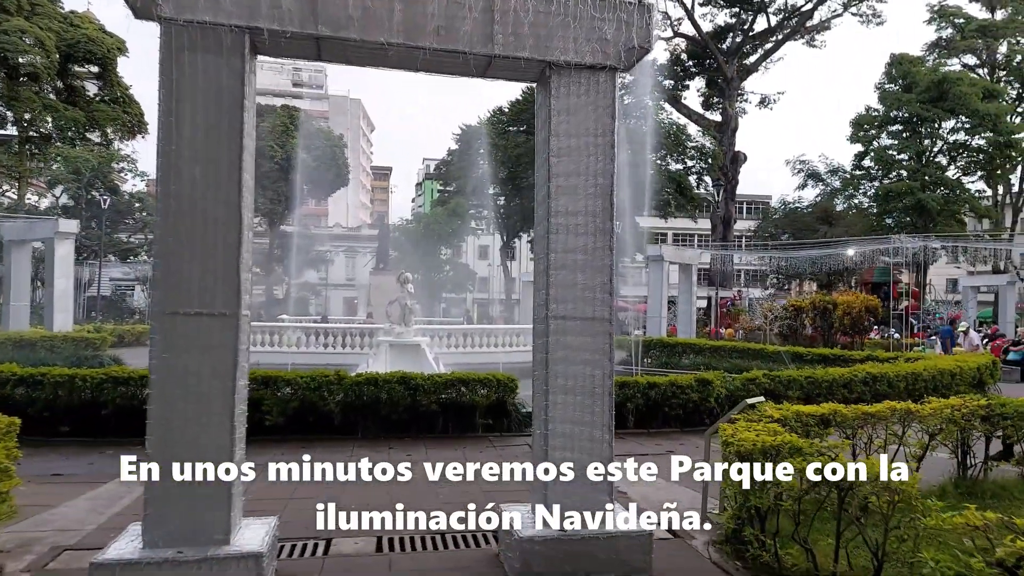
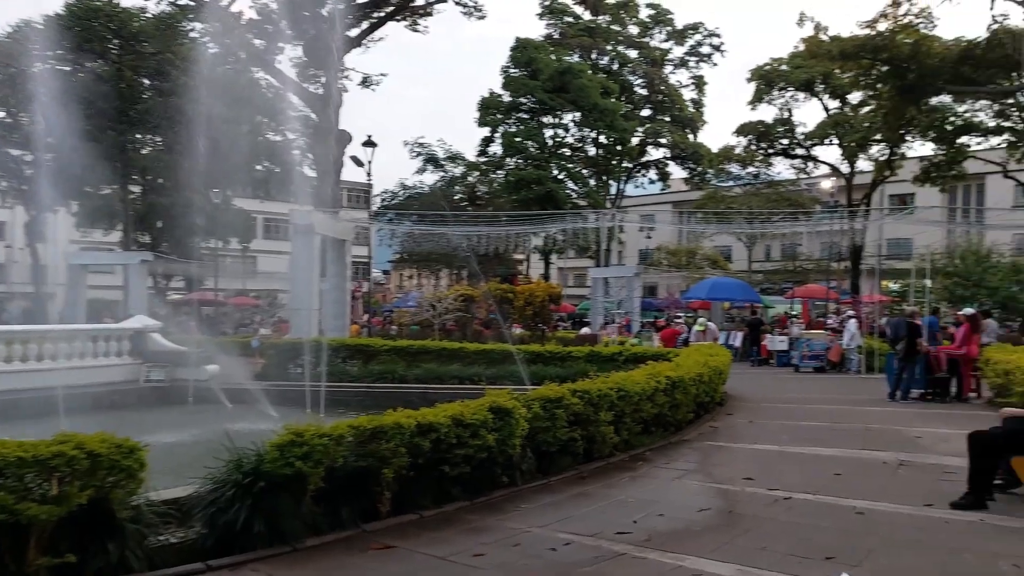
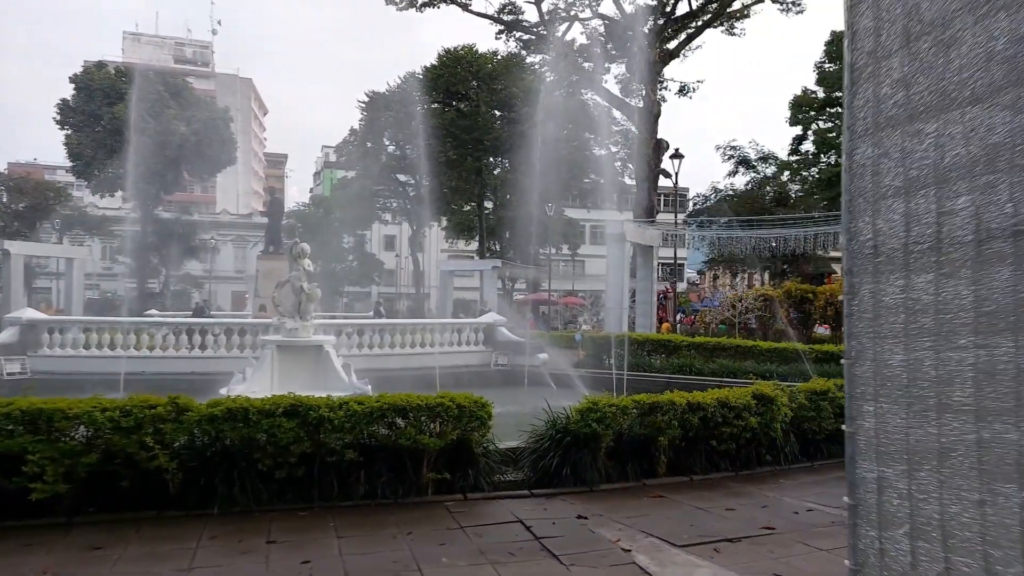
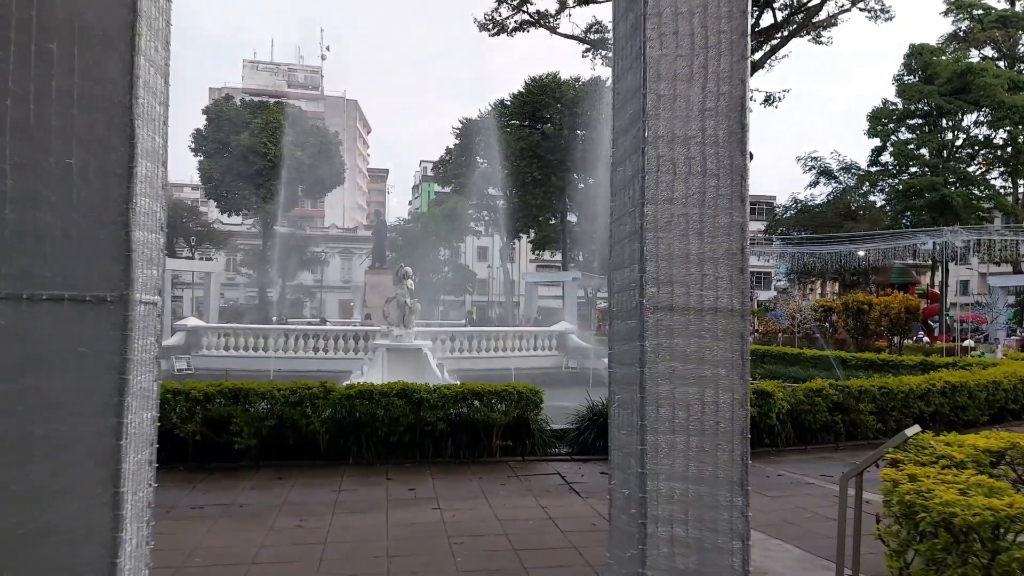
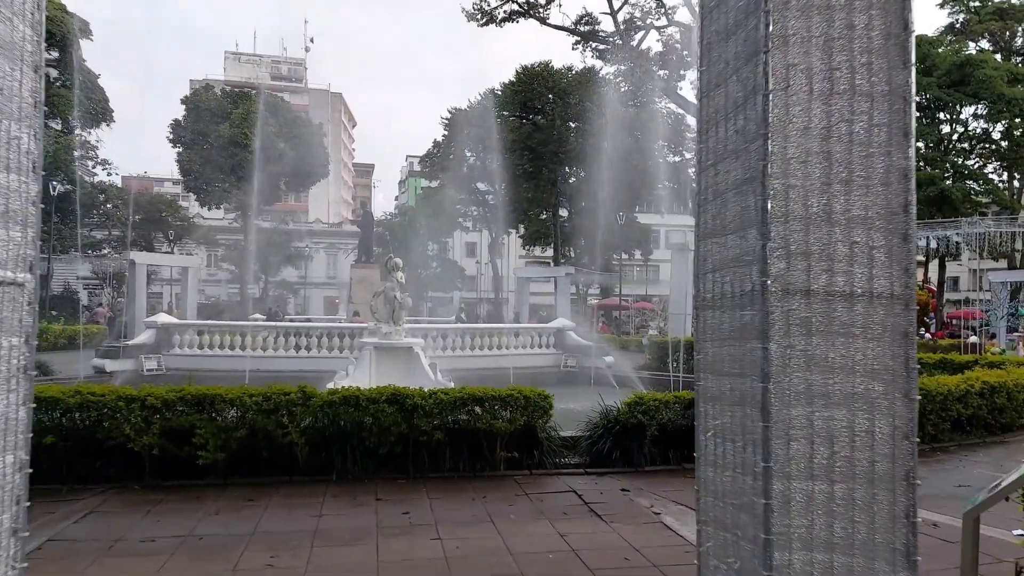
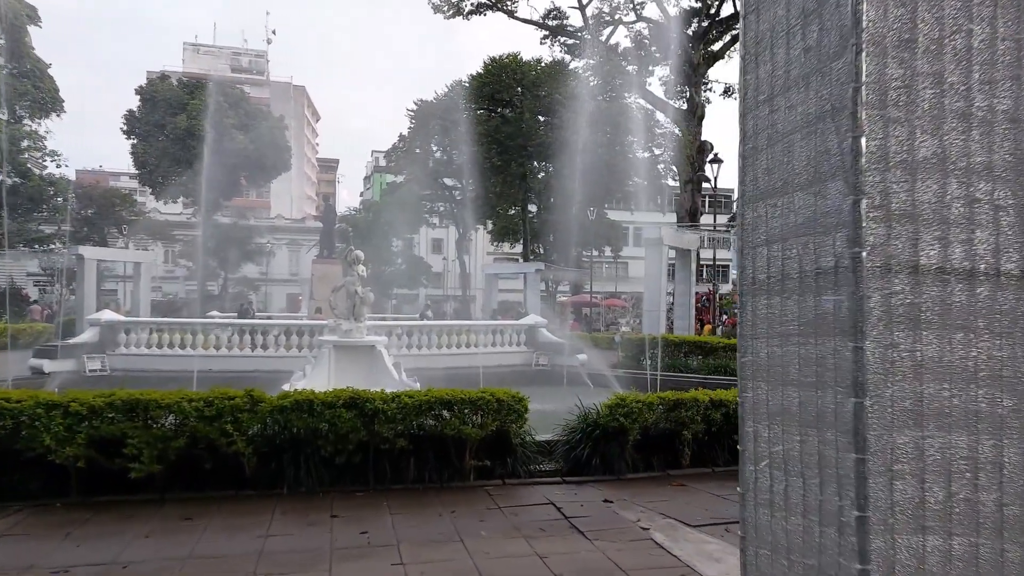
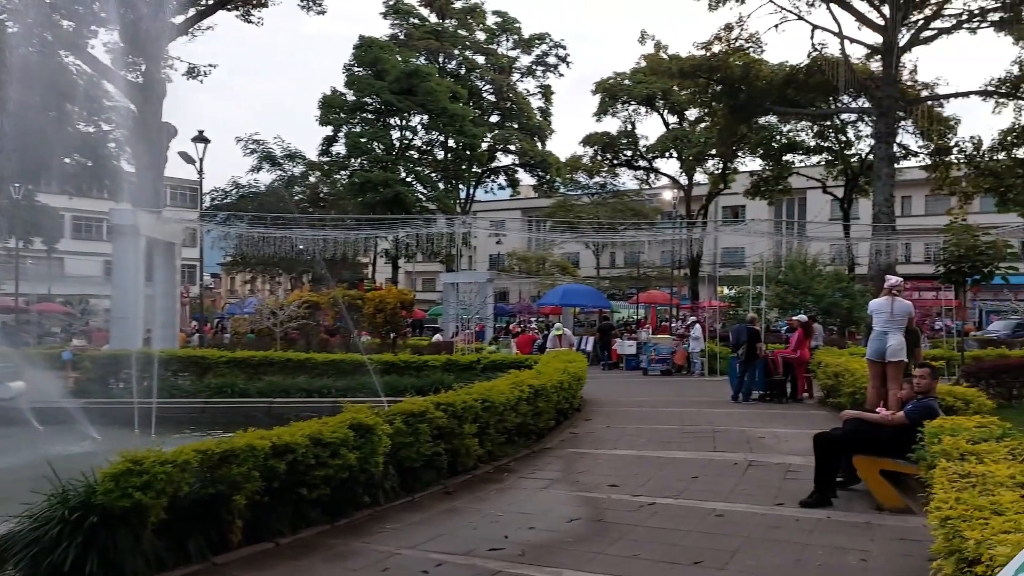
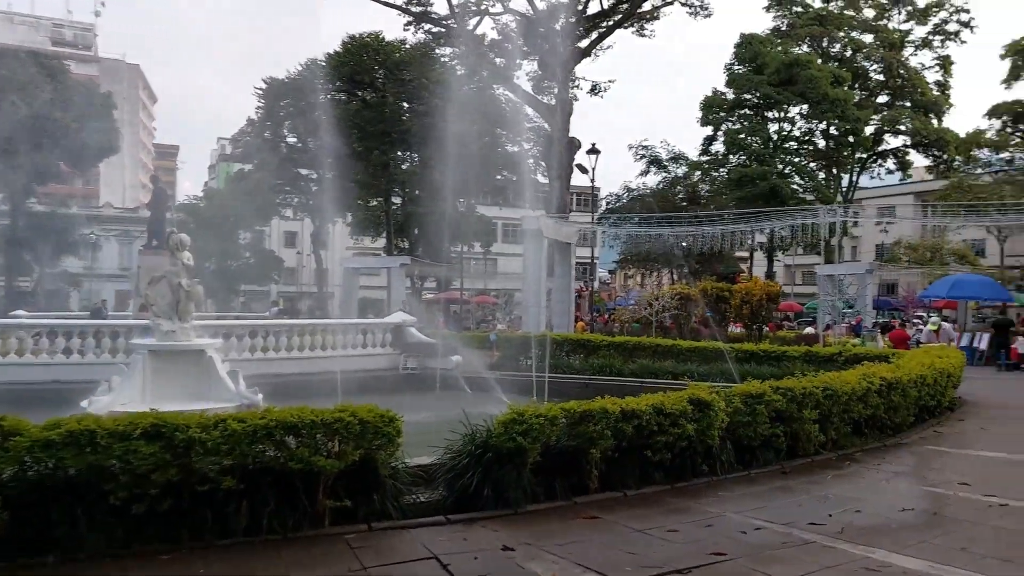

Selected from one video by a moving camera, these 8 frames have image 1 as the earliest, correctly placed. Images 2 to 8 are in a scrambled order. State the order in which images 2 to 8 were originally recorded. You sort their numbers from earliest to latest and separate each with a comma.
4, 5, 6, 3, 8, 2, 7
